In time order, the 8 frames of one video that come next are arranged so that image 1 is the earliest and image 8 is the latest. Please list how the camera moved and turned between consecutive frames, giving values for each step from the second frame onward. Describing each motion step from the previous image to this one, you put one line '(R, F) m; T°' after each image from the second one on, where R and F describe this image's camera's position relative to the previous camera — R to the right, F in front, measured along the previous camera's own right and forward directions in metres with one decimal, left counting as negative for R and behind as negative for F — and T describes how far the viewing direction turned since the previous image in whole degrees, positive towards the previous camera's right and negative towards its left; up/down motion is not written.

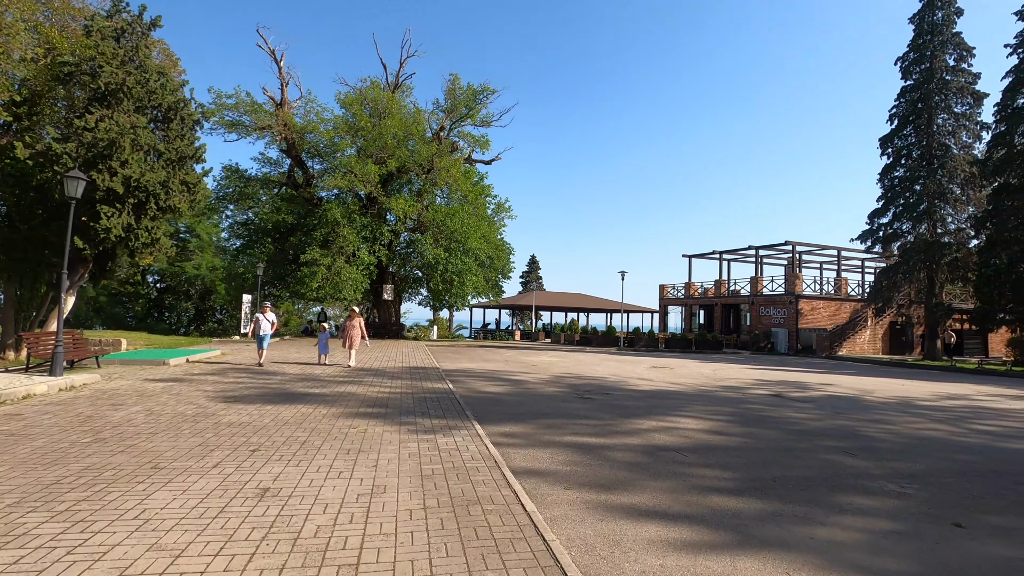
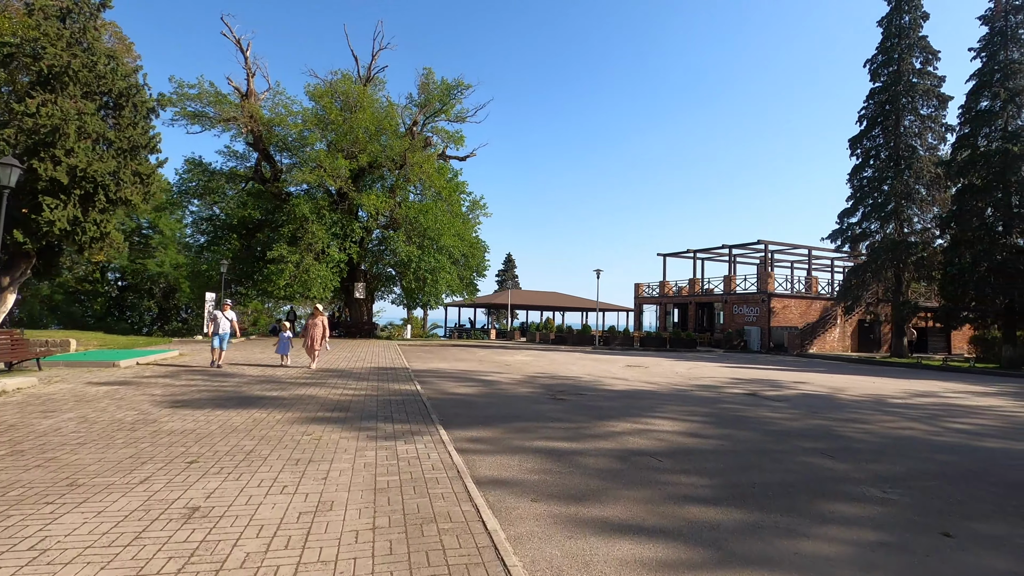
(+0.1, +0.4) m; +2°
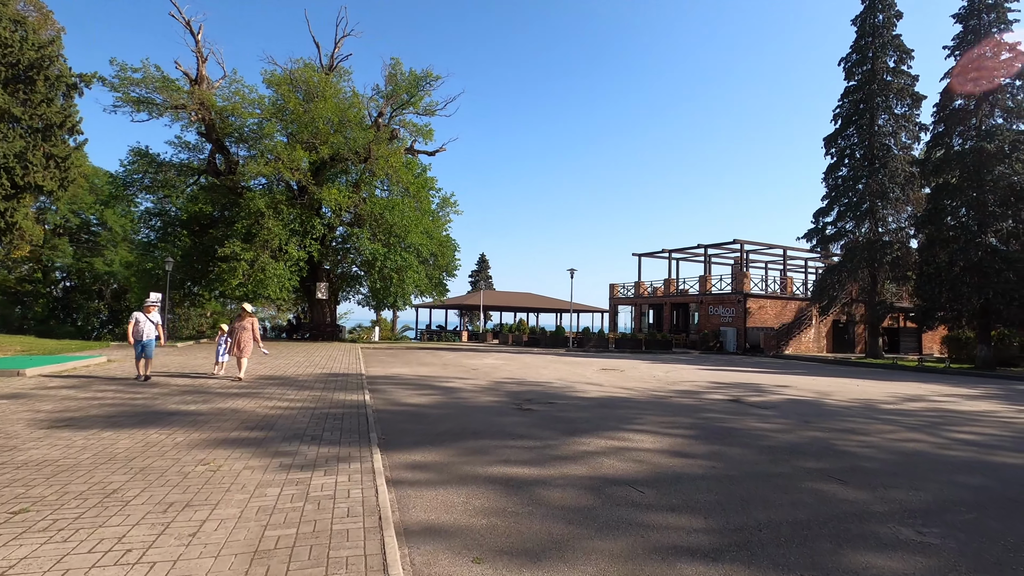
(+0.3, +1.3) m; +3°
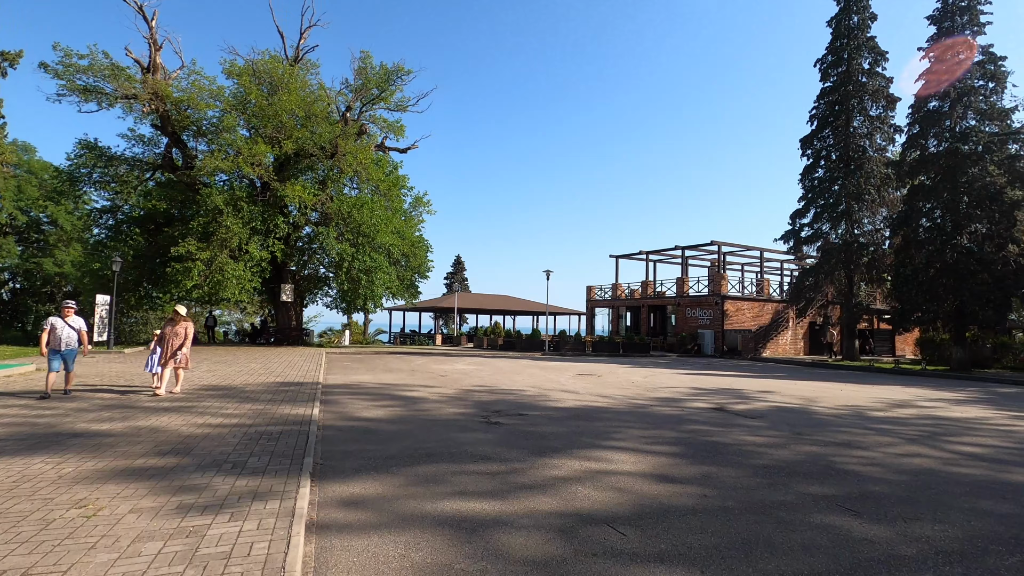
(+0.2, +1.0) m; +2°
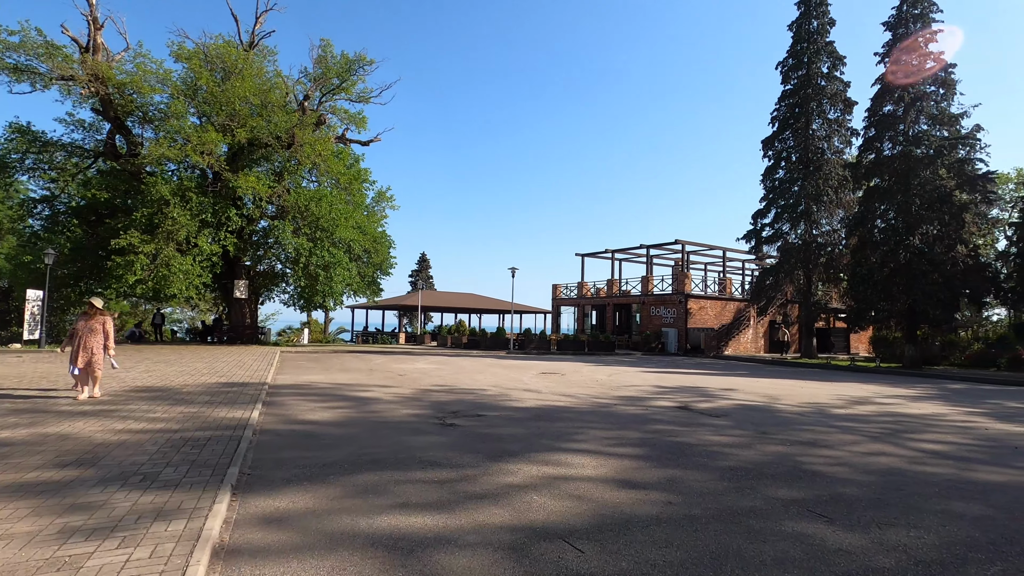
(+0.2, +0.5) m; +3°
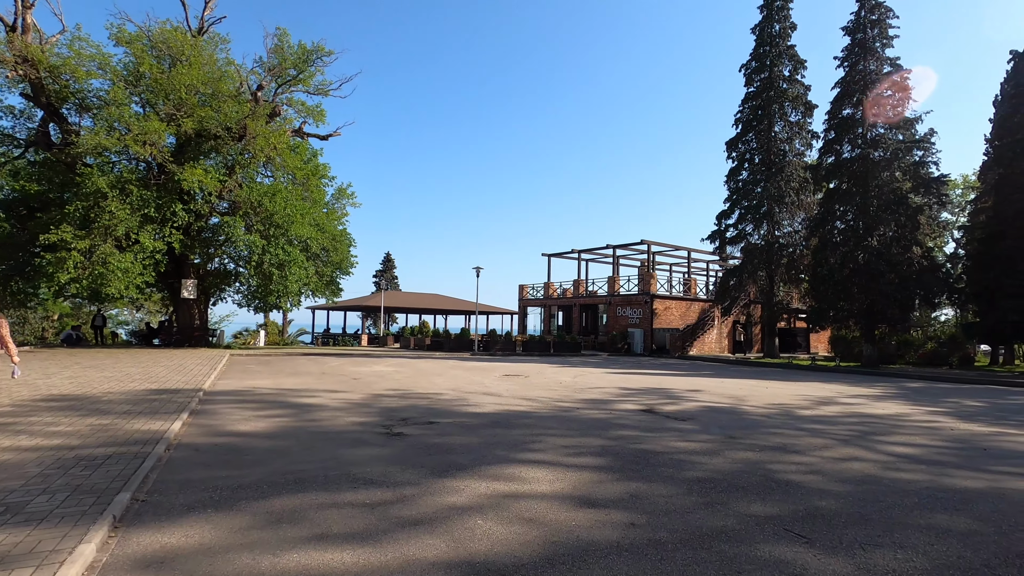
(+0.2, +0.7) m; +3°
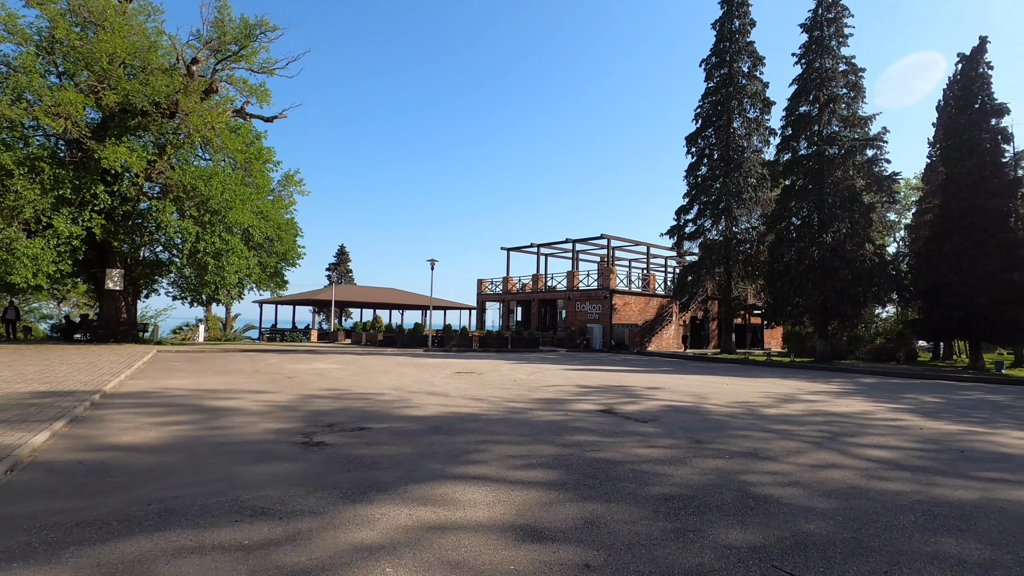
(+0.2, +1.0) m; +4°
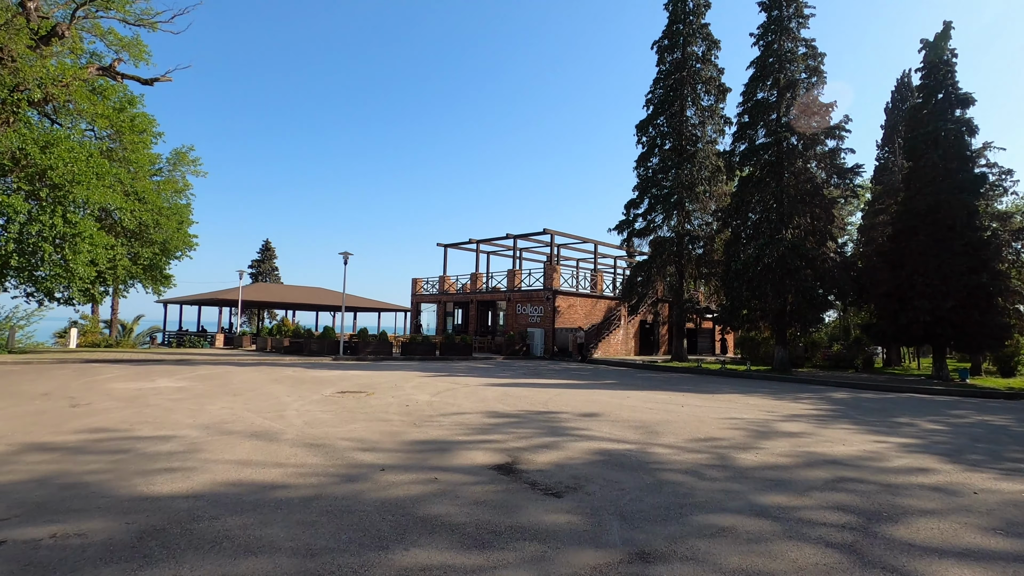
(+1.3, +3.6) m; +5°
